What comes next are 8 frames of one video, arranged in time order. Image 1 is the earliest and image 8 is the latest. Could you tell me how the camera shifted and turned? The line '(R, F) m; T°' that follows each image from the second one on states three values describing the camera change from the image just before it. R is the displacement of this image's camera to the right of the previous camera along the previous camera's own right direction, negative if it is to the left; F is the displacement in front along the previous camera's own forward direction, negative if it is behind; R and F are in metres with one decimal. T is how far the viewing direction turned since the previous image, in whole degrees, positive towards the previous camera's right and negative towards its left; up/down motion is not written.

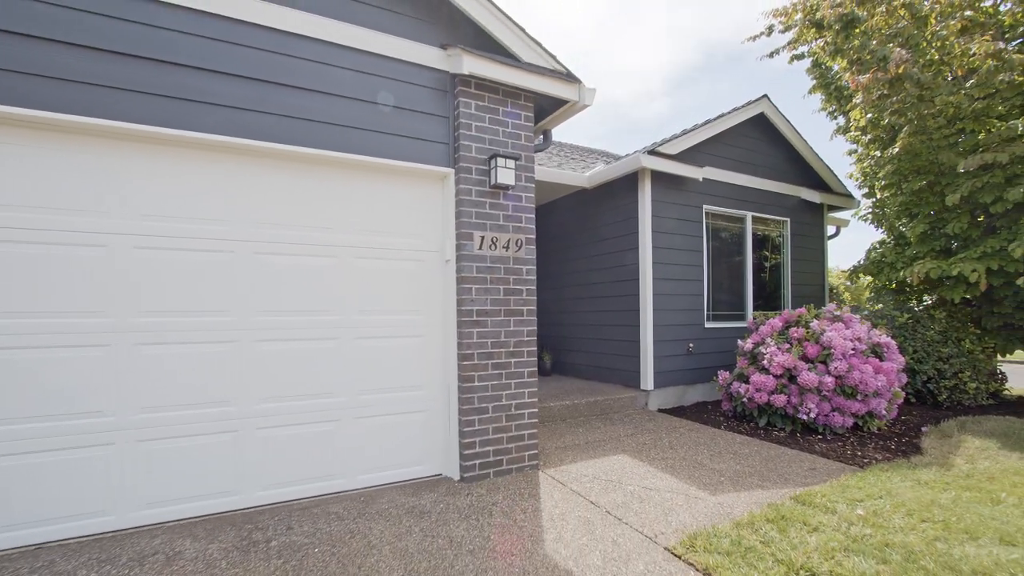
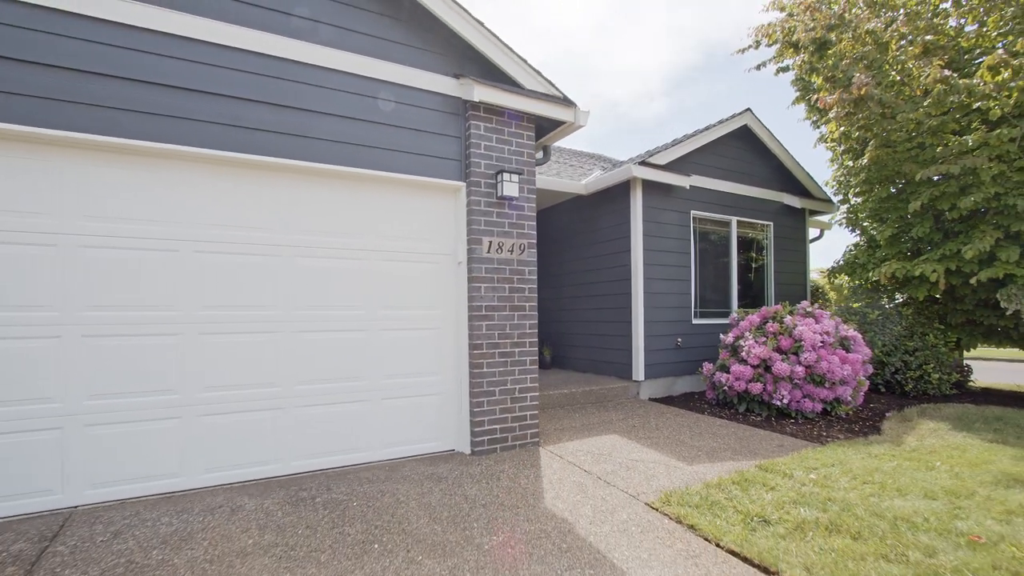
(0.0, -0.5) m; 0°
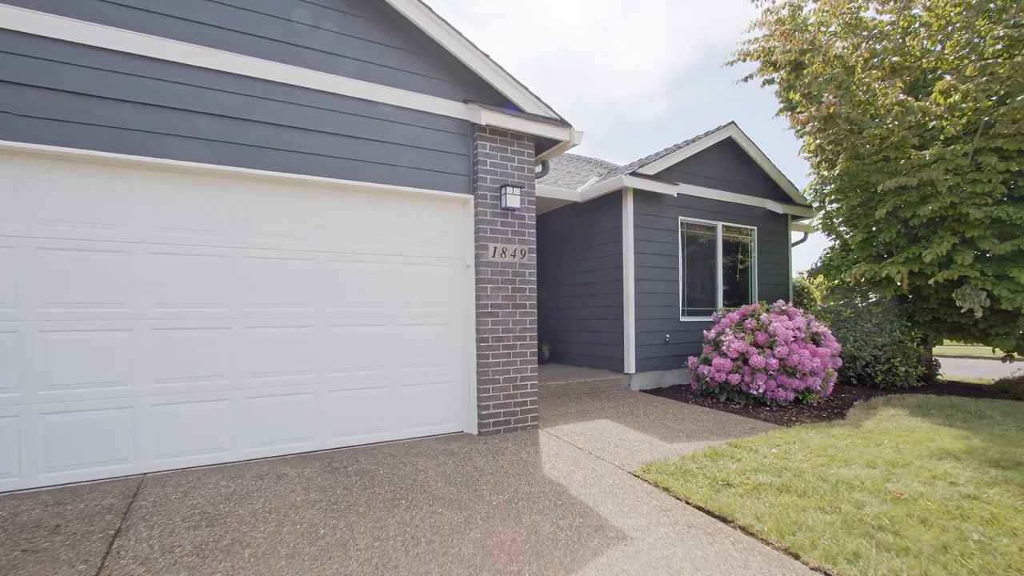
(0.0, -0.5) m; 0°
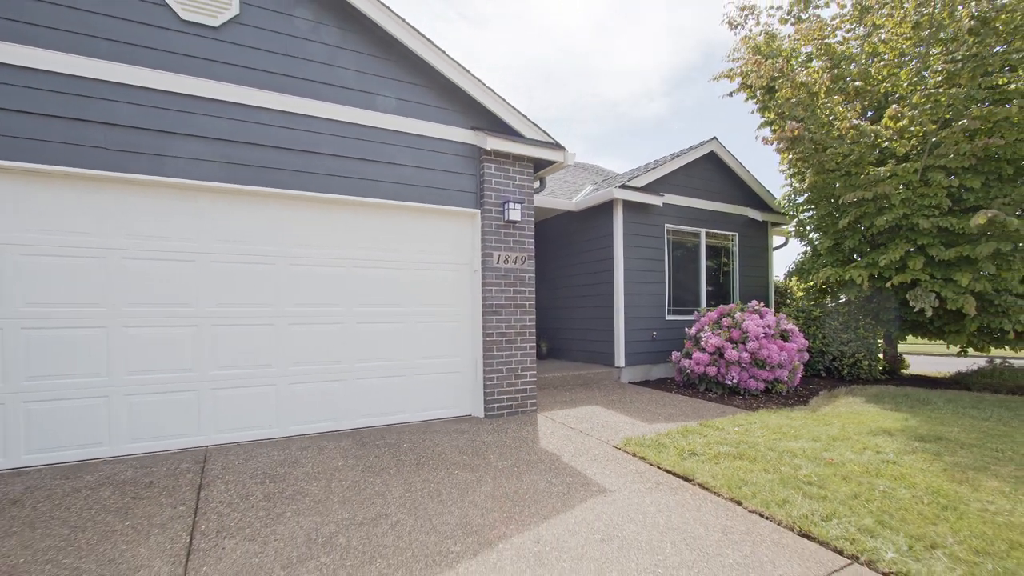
(0.0, -0.6) m; 0°
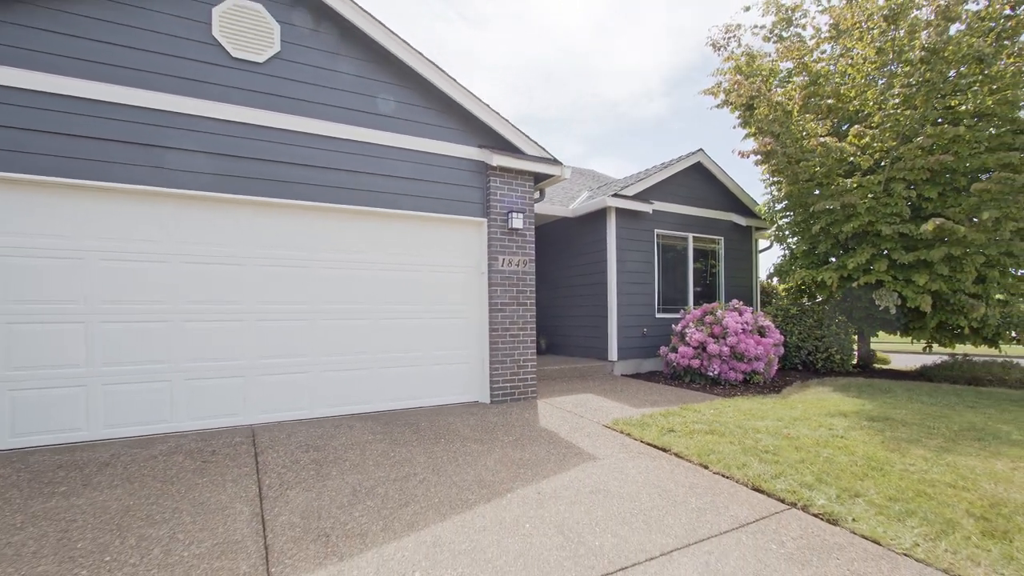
(0.0, -0.6) m; 0°
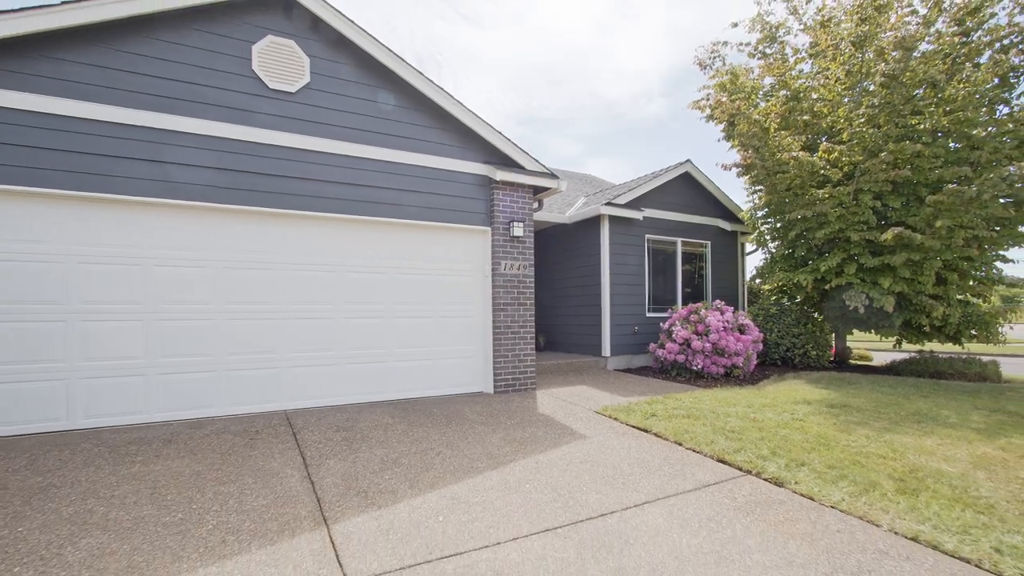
(0.0, -0.6) m; 0°
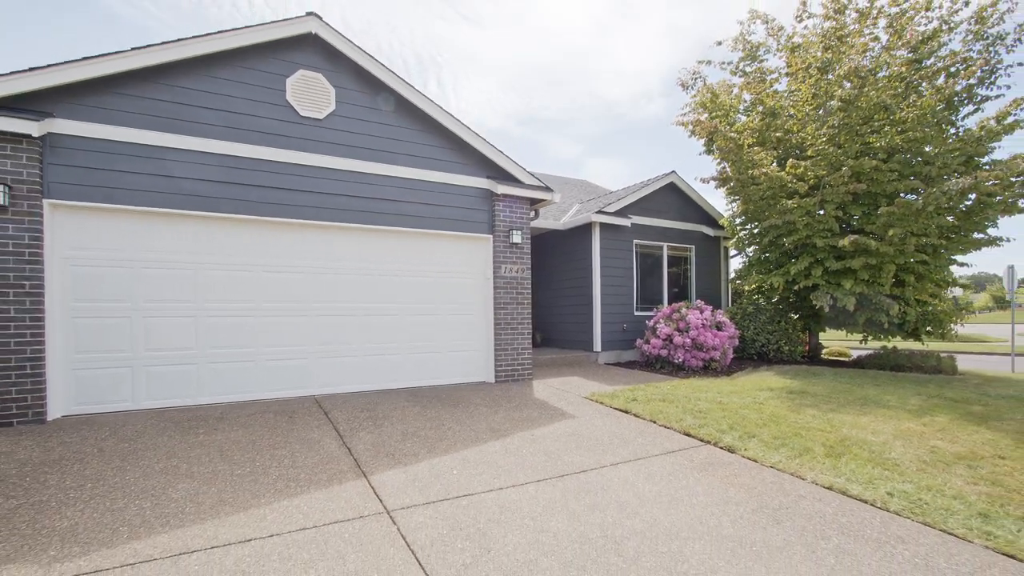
(0.0, -0.7) m; 0°
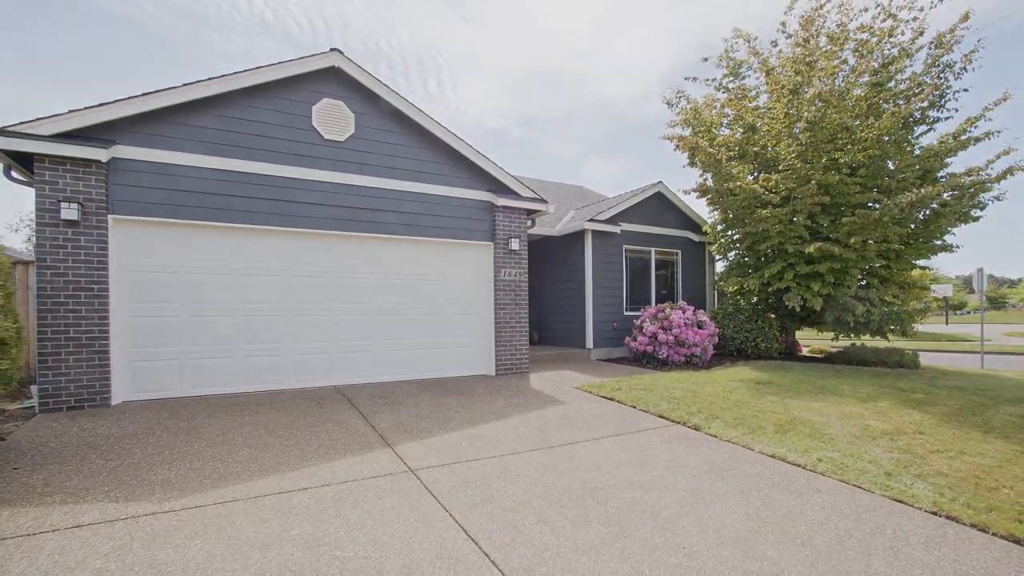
(0.0, -0.7) m; 0°
